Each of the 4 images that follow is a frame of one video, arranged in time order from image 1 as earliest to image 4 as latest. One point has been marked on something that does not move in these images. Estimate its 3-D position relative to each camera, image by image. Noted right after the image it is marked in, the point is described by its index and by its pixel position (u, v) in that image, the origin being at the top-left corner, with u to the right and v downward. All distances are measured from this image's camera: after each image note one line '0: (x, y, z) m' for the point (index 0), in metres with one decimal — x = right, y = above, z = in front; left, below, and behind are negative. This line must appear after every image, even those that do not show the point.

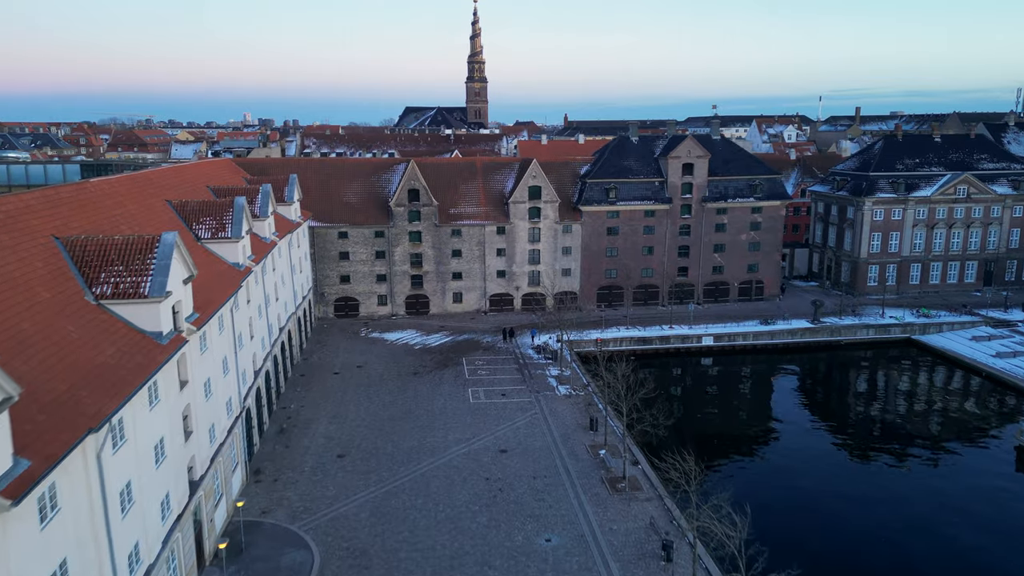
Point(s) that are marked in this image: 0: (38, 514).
0: (-11.4, -5.4, +16.9) m
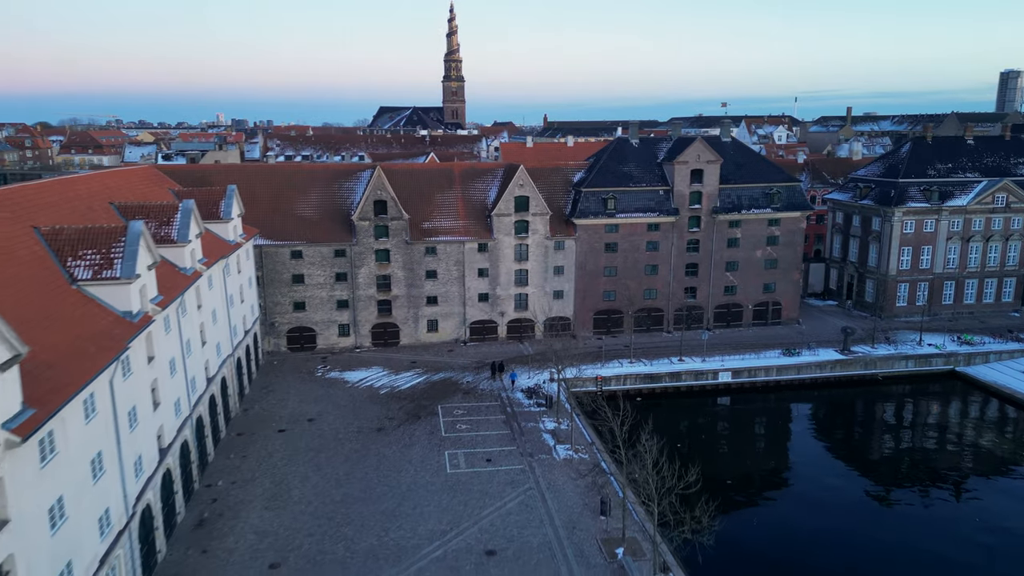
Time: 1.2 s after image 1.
0: (-11.1, -7.6, +7.2) m
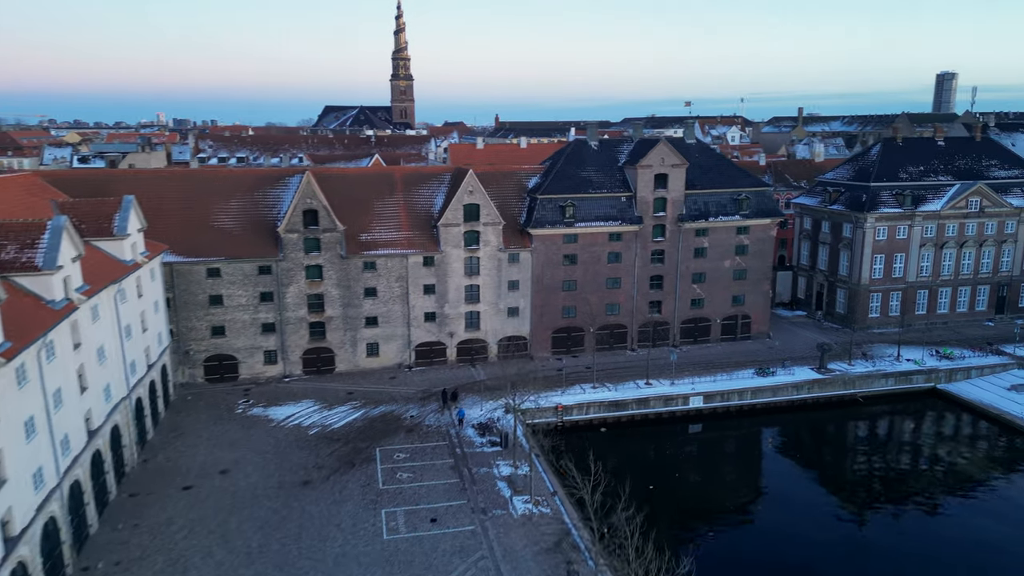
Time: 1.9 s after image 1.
0: (-11.5, -9.1, +0.8) m
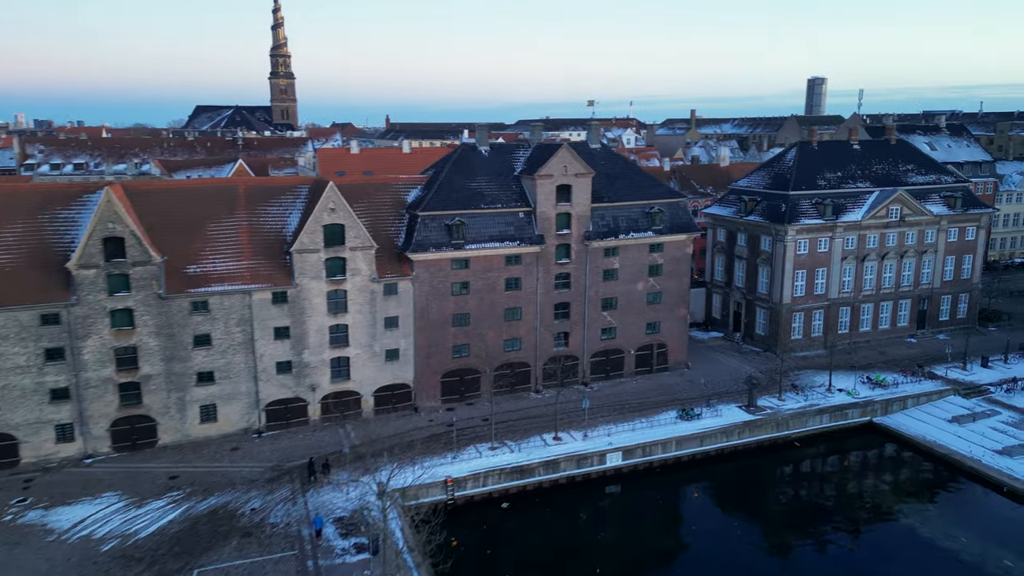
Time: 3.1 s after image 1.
0: (-11.3, -11.6, -10.4) m
